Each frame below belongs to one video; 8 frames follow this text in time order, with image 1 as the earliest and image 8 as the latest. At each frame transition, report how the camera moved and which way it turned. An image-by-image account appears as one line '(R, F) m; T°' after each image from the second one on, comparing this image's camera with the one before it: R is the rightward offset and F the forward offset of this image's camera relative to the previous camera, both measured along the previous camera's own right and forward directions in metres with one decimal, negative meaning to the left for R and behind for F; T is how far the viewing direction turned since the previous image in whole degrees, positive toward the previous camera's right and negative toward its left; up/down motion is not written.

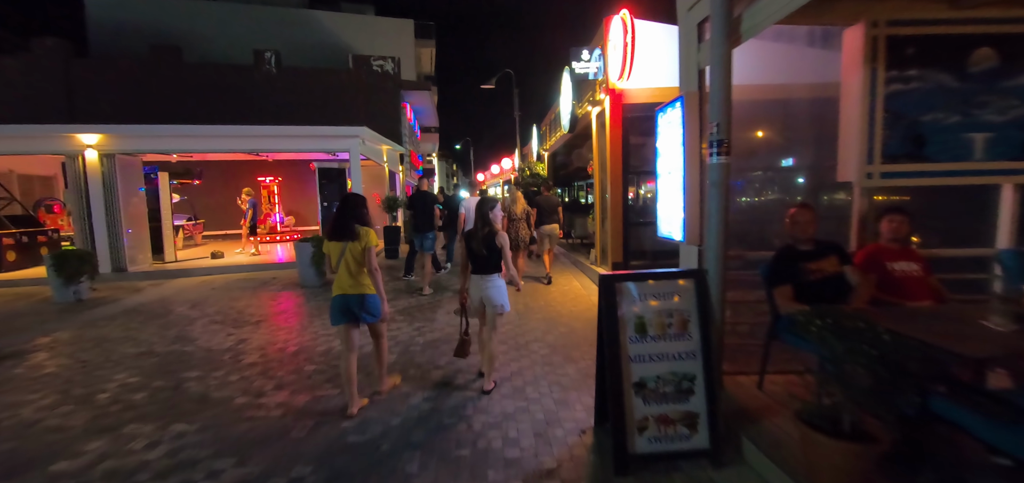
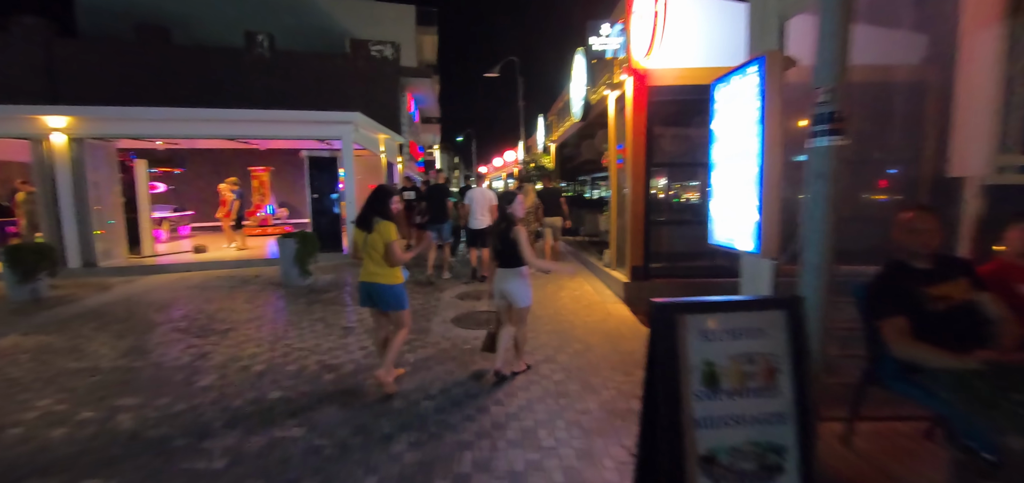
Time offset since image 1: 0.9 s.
(-0.1, +0.8) m; 0°
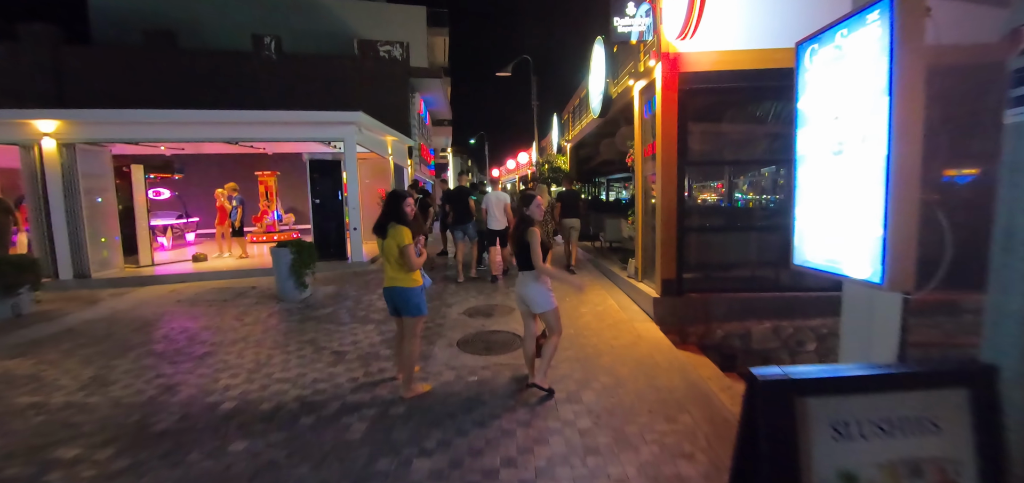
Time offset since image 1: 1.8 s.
(0.0, +0.7) m; -2°
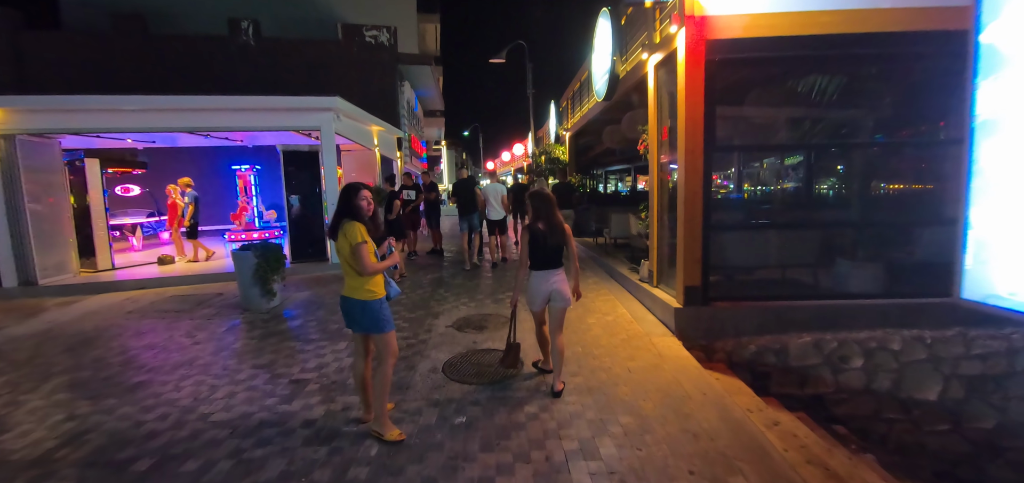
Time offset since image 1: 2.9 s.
(0.0, +0.8) m; +1°
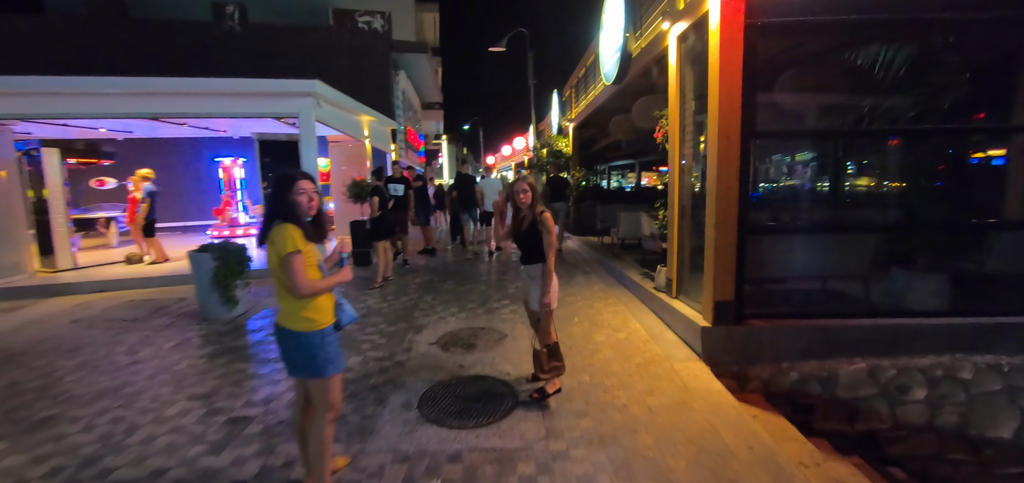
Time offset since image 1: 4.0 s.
(+0.1, +0.8) m; 0°
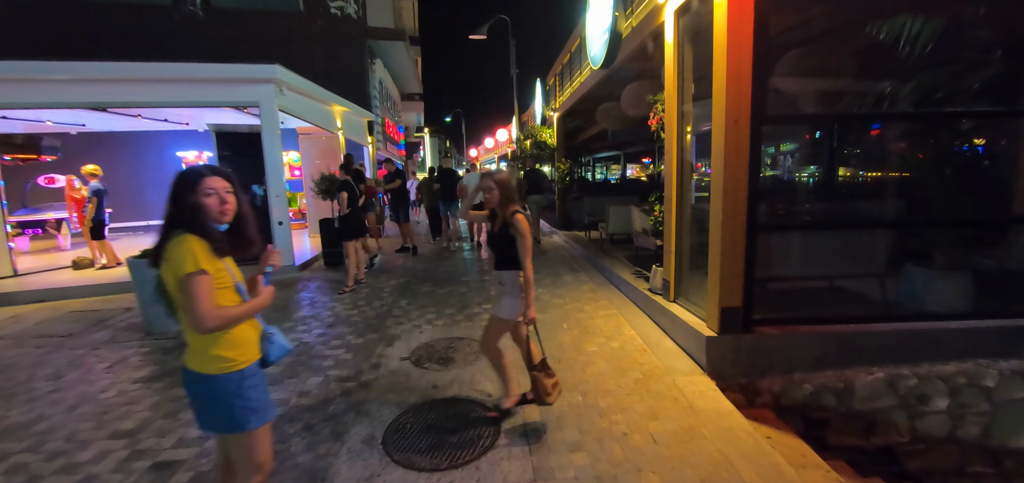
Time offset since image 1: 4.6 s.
(+0.1, +0.5) m; +2°
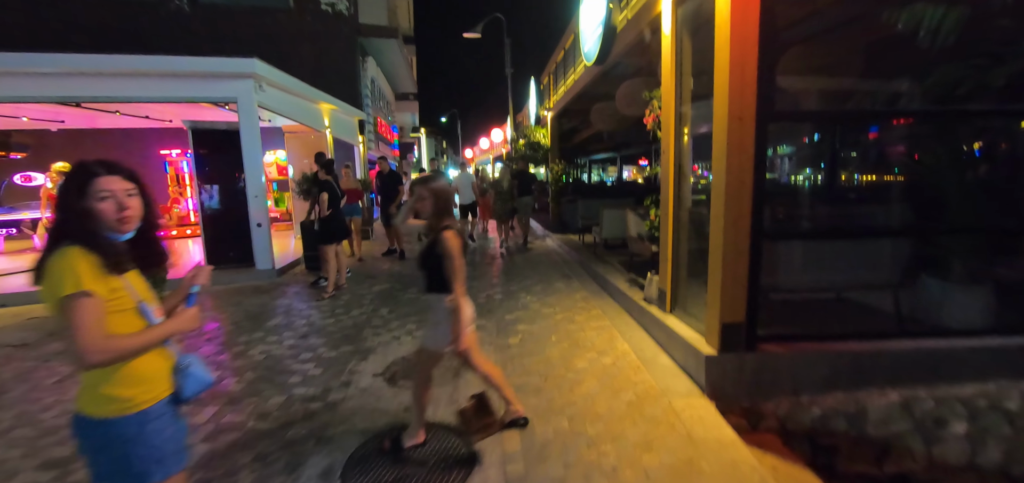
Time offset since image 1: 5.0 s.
(+0.1, +0.3) m; 0°
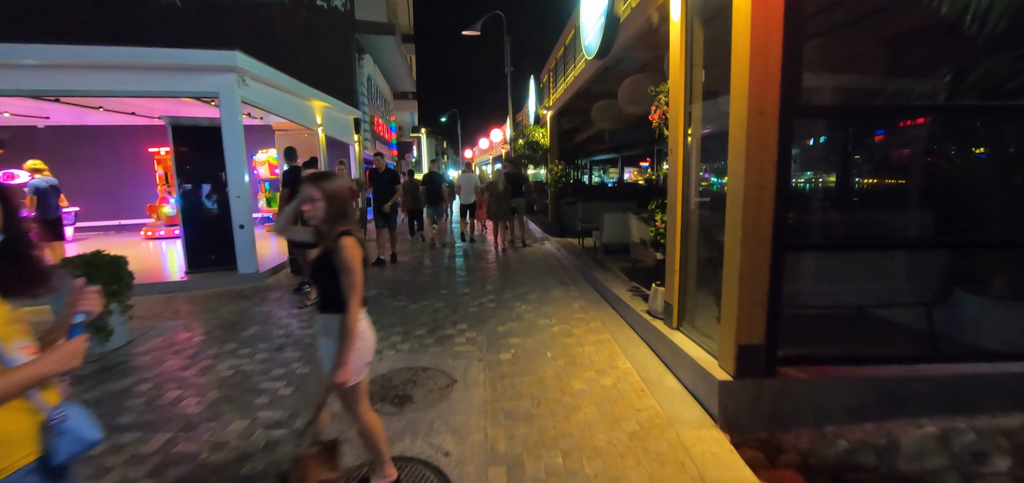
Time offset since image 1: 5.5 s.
(+0.1, +0.3) m; 0°
